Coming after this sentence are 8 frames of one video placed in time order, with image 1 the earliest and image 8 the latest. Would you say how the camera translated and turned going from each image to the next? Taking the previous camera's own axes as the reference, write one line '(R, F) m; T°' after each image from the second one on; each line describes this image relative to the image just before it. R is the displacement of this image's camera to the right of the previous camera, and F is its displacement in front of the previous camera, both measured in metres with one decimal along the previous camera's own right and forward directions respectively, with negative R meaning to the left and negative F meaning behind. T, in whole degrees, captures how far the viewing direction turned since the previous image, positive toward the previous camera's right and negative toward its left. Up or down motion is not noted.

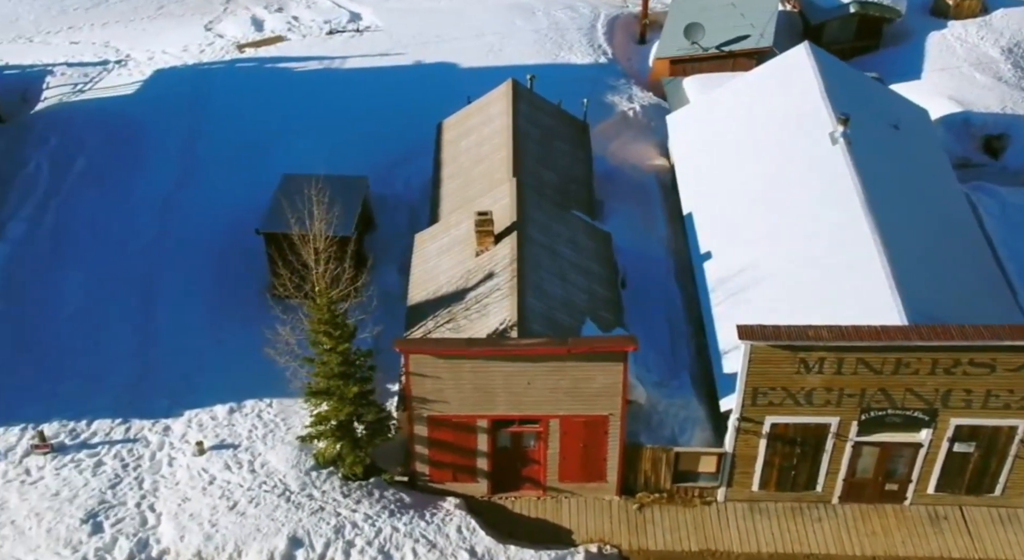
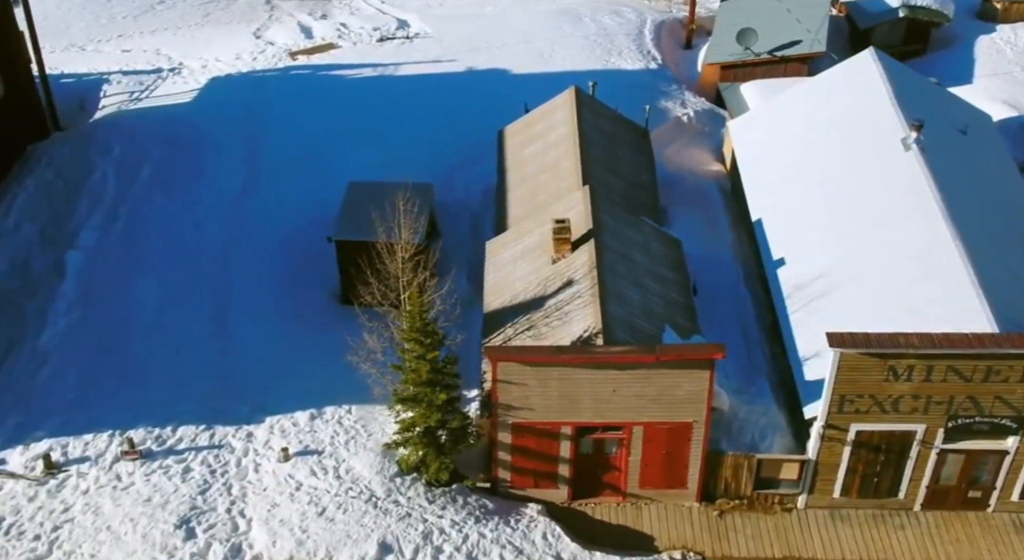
(-1.2, -0.1) m; -1°
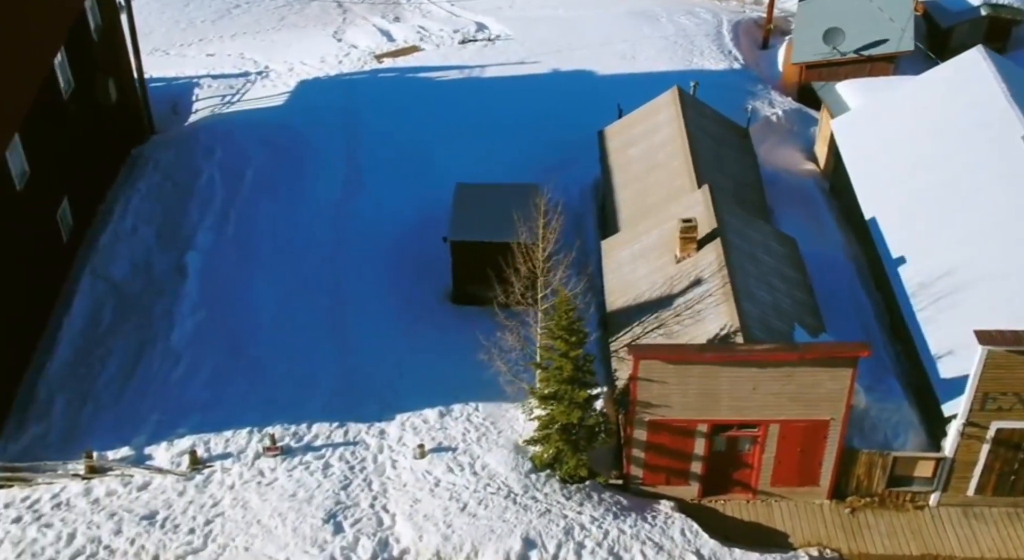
(-2.0, -0.3) m; -2°
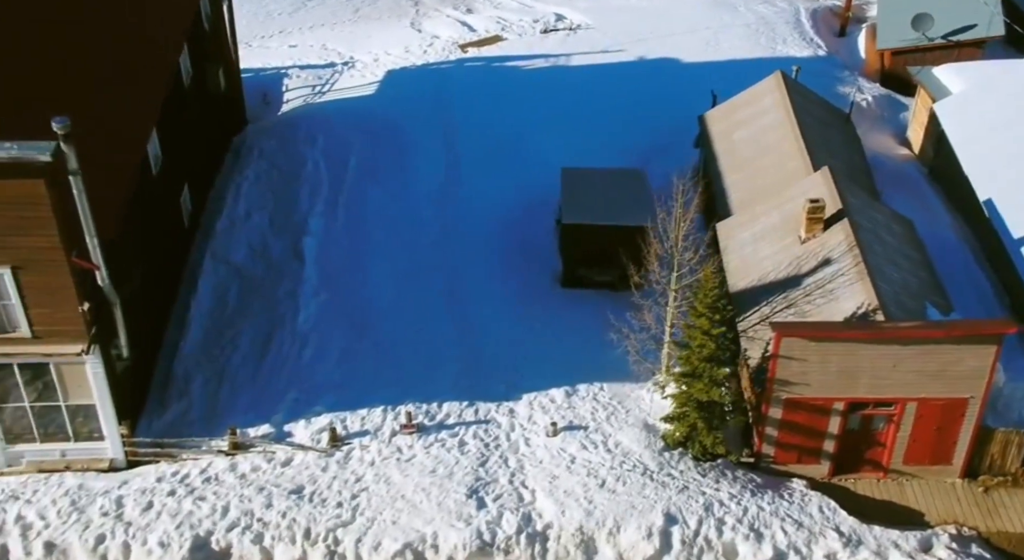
(-2.0, -0.3) m; -2°
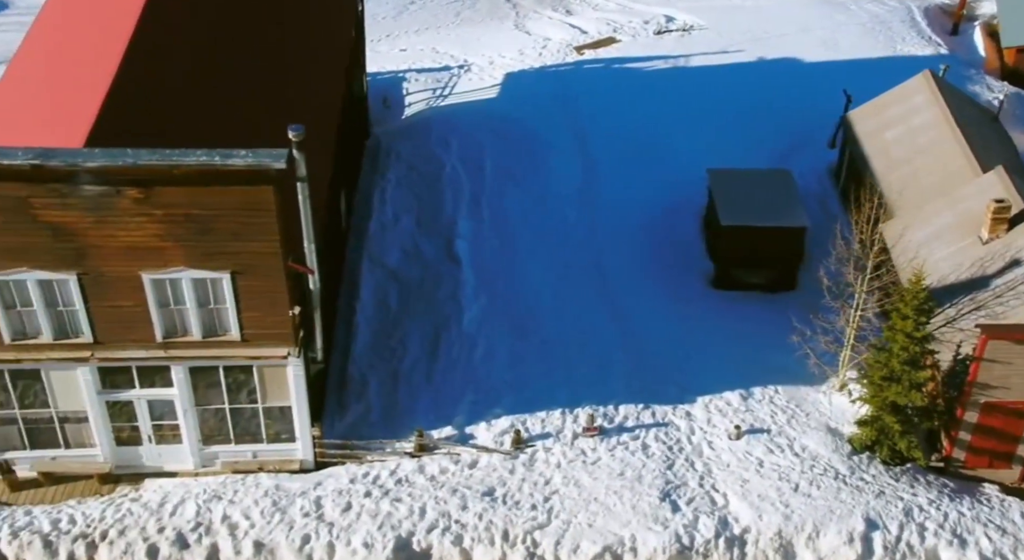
(-2.7, -0.1) m; -2°
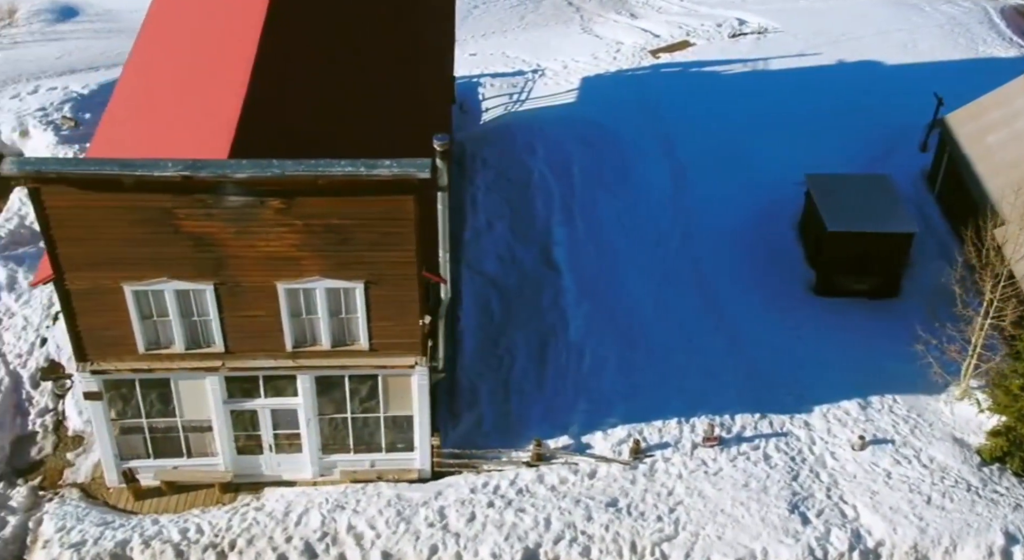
(-1.8, +0.1) m; -2°
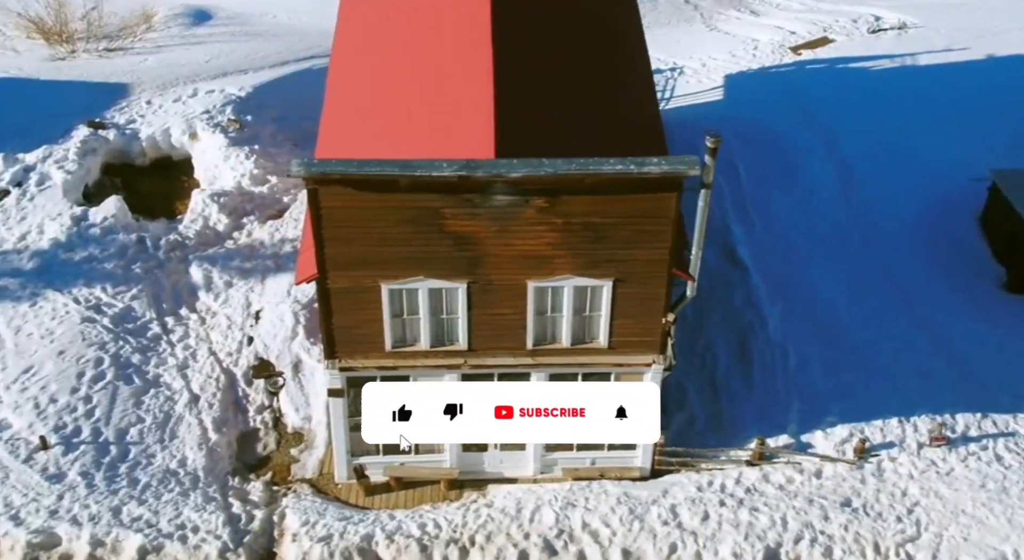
(-3.3, -0.1) m; -3°
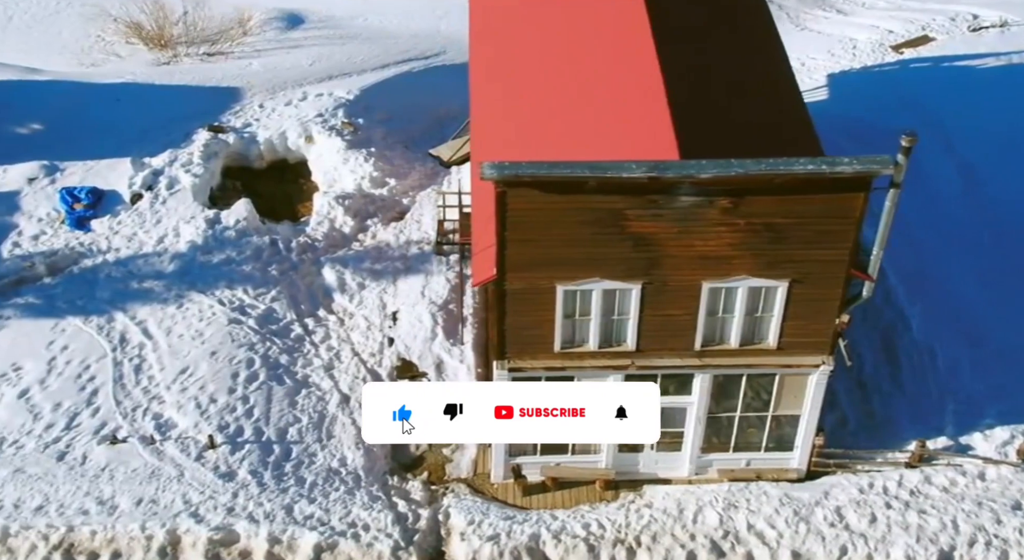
(-2.3, -0.1) m; -2°
